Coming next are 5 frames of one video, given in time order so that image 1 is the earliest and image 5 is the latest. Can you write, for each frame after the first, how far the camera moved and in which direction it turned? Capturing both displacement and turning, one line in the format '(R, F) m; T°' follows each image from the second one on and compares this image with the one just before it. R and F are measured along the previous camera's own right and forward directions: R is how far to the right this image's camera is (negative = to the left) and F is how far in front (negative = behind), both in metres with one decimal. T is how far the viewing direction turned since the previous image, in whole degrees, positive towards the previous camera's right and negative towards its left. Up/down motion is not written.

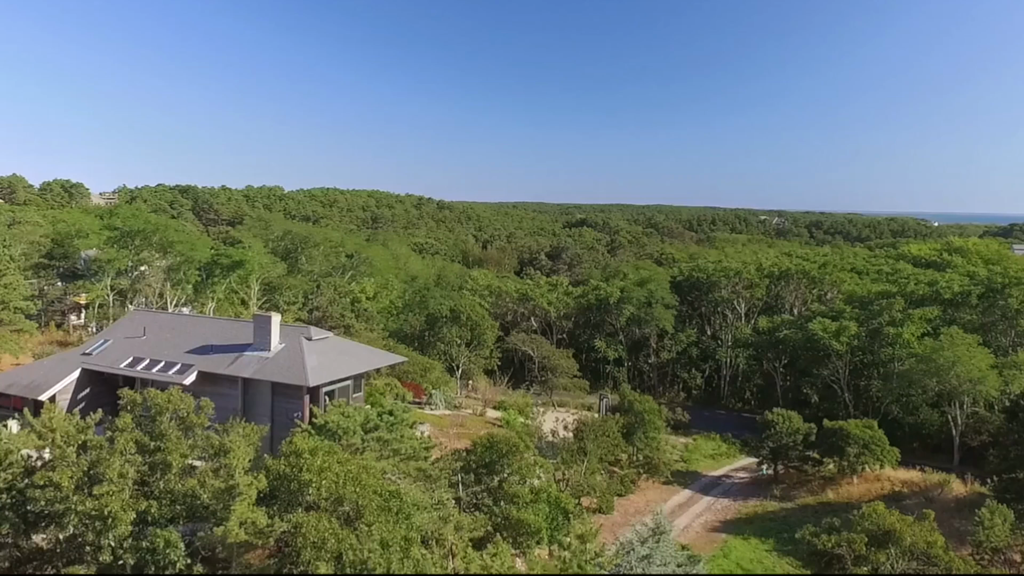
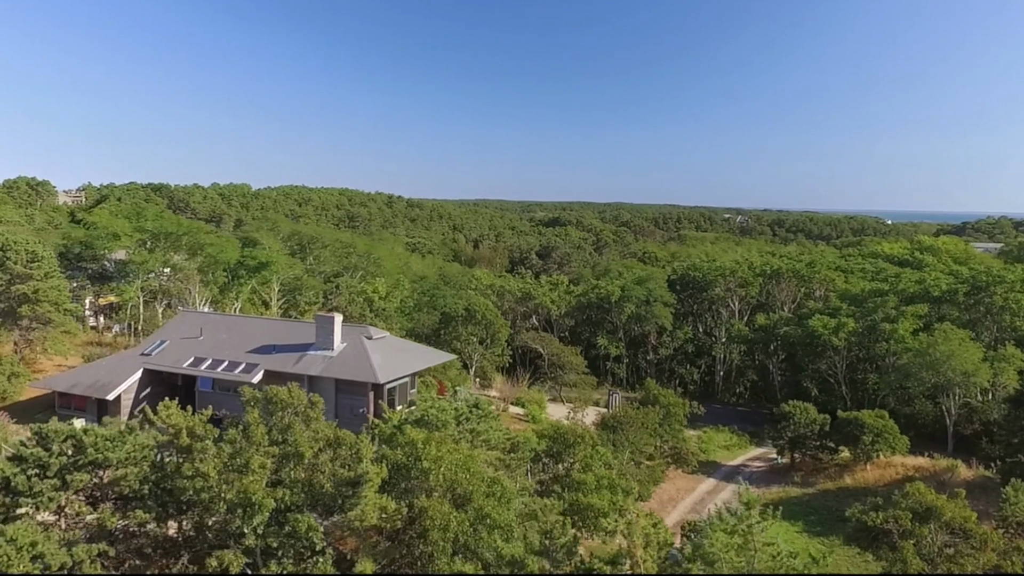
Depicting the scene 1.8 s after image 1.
(-2.0, -0.8) m; +2°
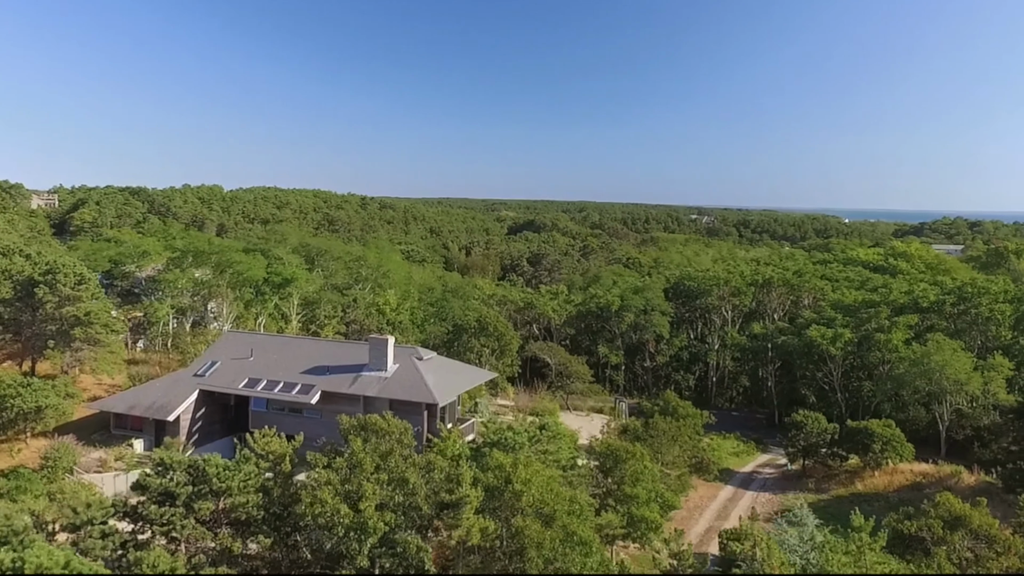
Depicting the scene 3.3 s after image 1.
(-1.8, -0.7) m; +2°
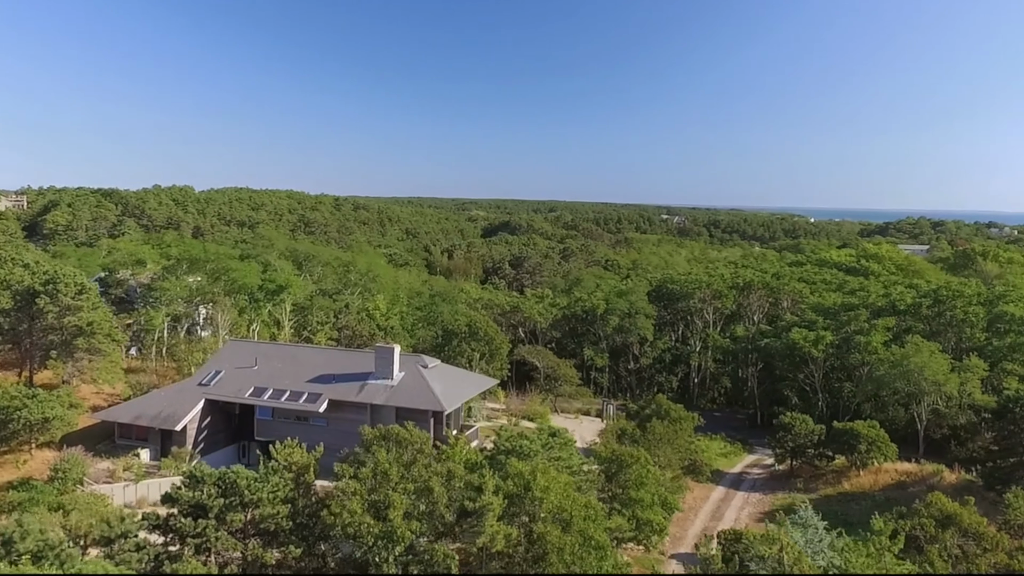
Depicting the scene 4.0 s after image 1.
(-0.7, -0.3) m; +2°
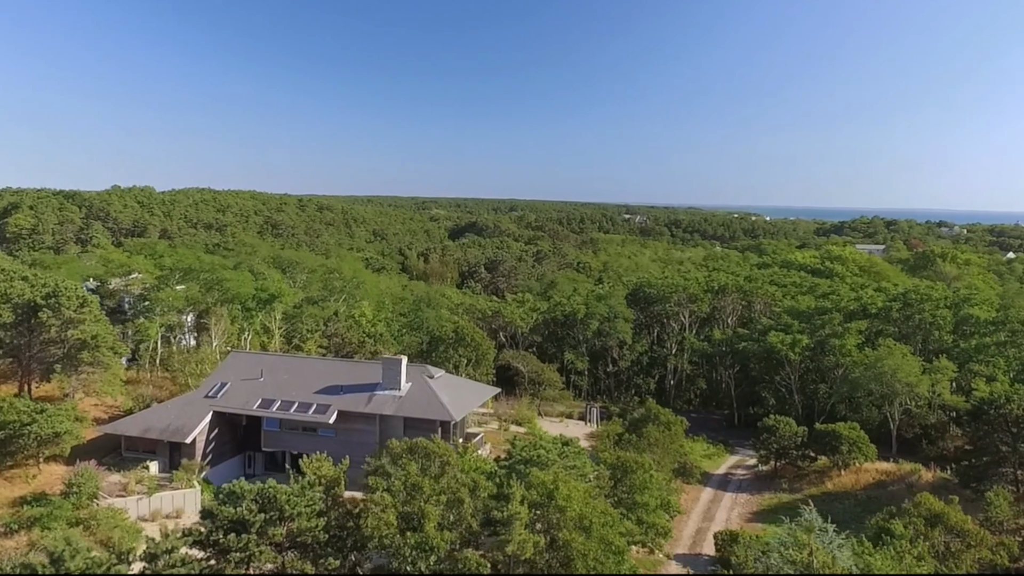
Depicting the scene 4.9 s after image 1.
(-1.0, -0.4) m; +3°
